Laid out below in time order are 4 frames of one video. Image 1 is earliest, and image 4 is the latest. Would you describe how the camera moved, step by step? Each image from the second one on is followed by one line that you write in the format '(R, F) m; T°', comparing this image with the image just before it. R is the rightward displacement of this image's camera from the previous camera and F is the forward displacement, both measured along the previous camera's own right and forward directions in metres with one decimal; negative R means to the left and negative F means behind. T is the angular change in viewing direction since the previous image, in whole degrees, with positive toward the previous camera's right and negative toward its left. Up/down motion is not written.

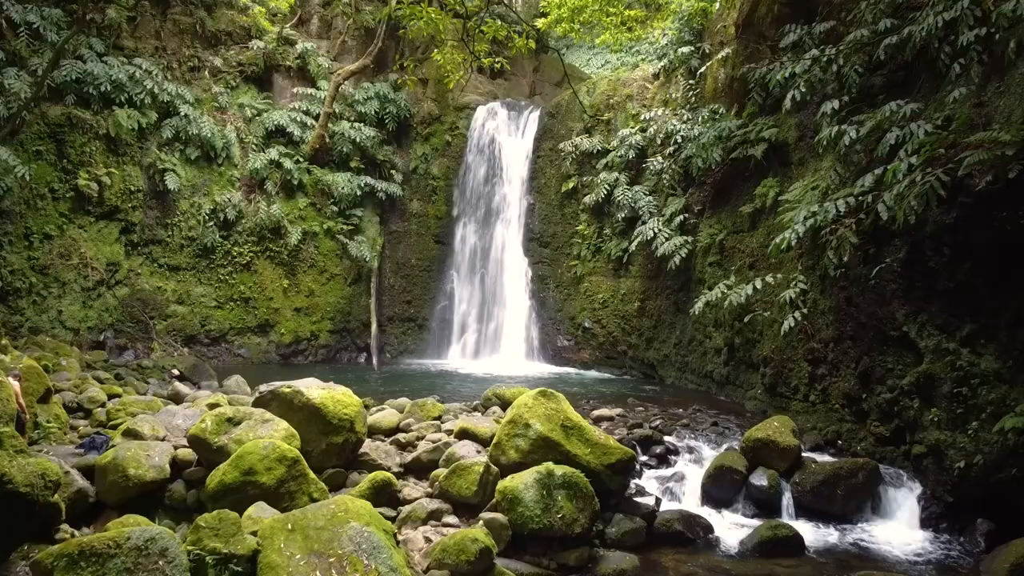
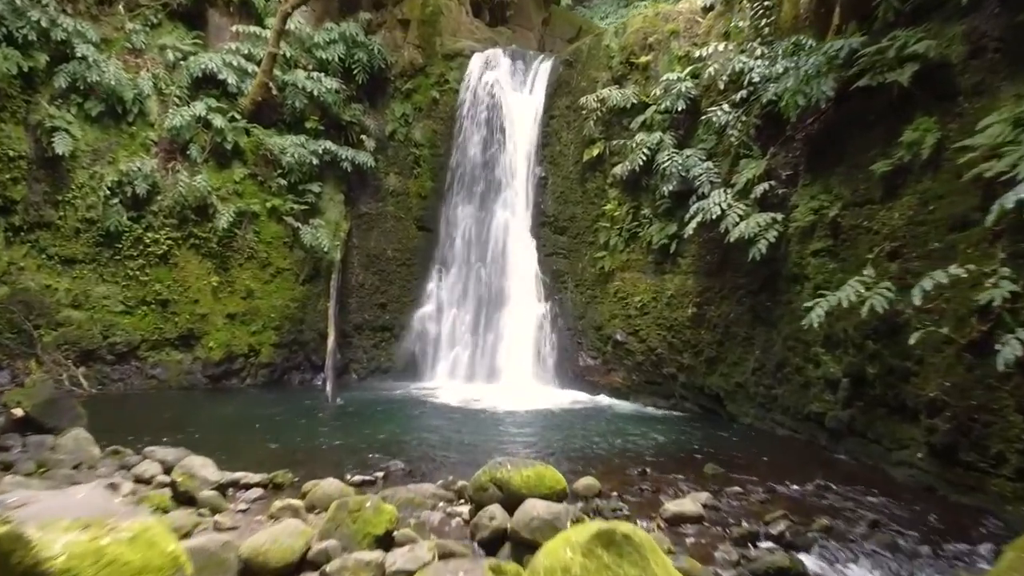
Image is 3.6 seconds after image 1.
(-0.1, +2.9) m; 0°
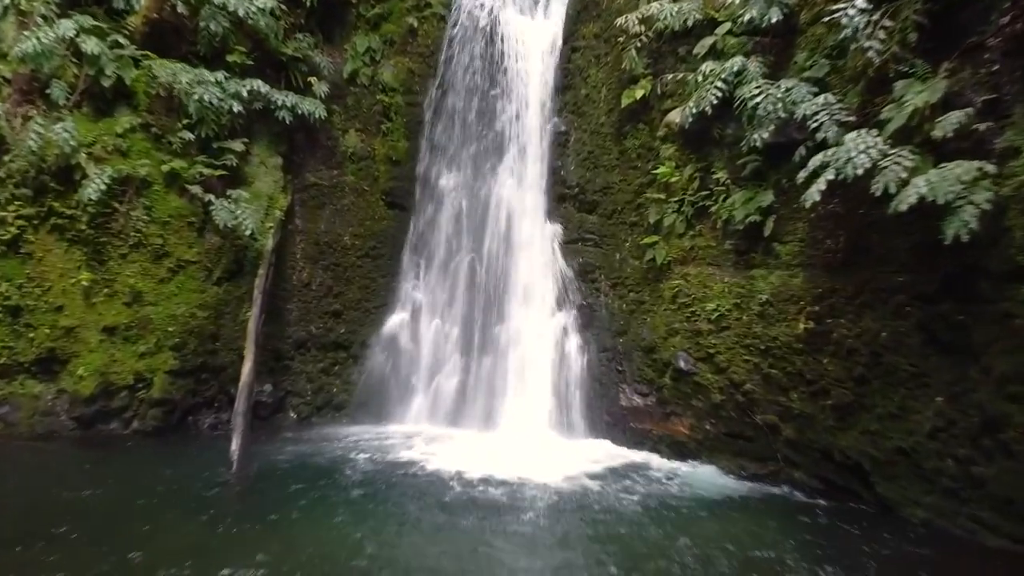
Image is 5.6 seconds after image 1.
(-0.1, +2.7) m; 0°
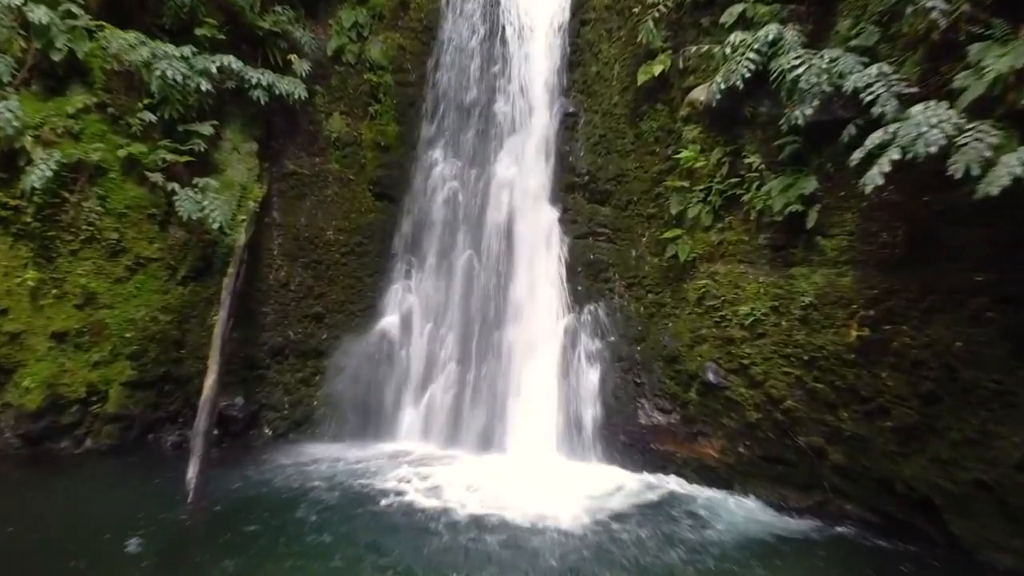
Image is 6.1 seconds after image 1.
(0.0, +0.7) m; 0°
